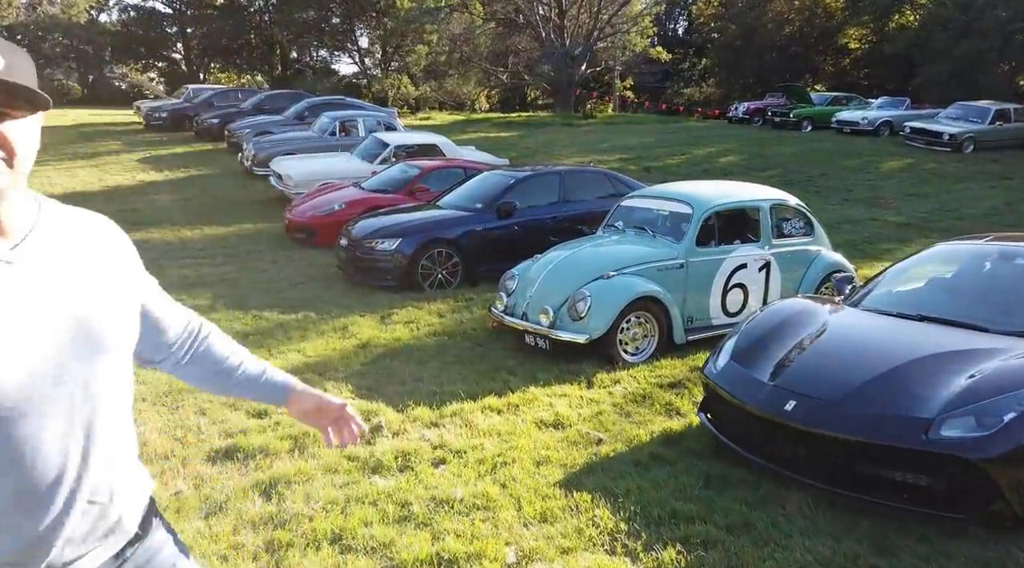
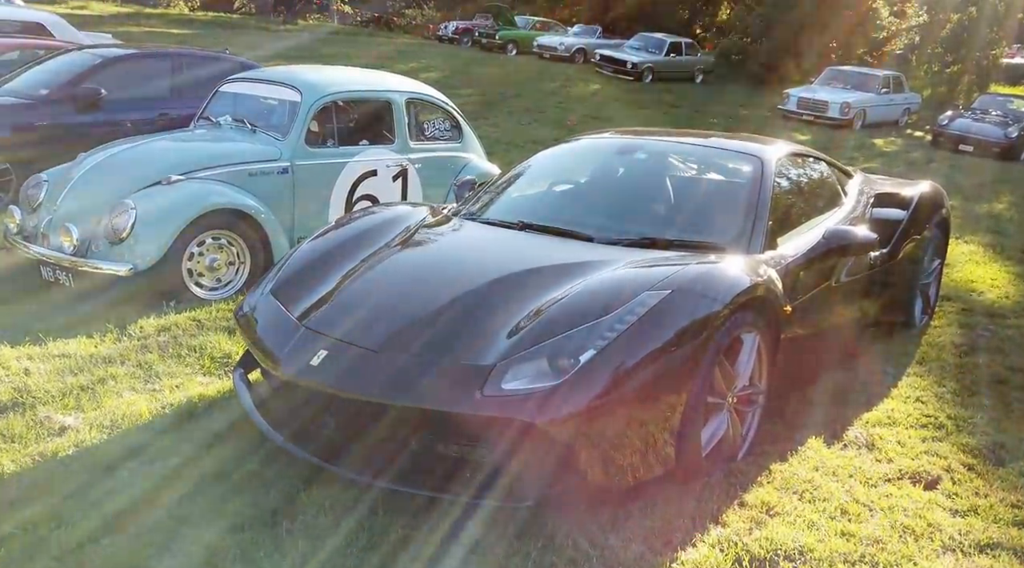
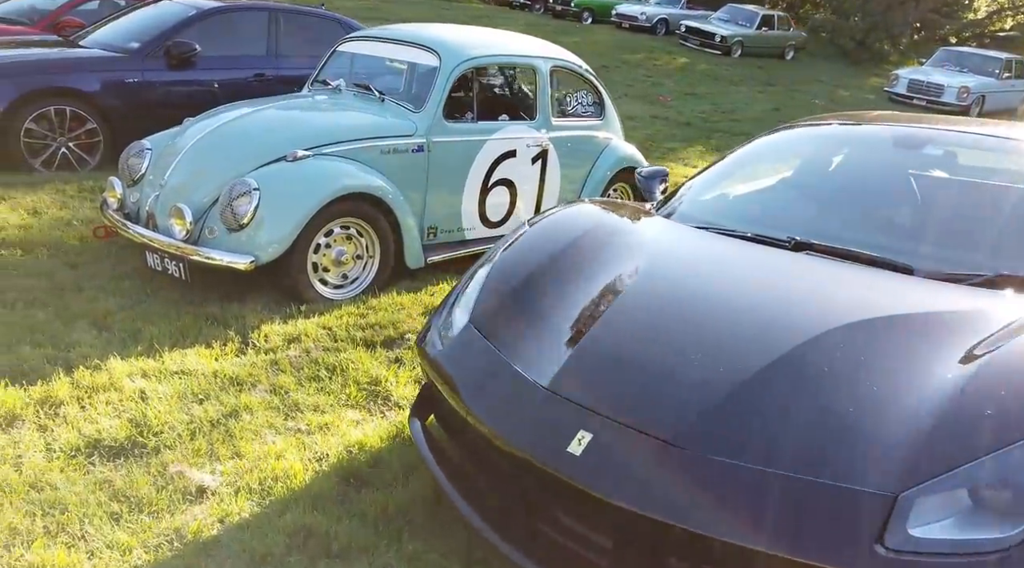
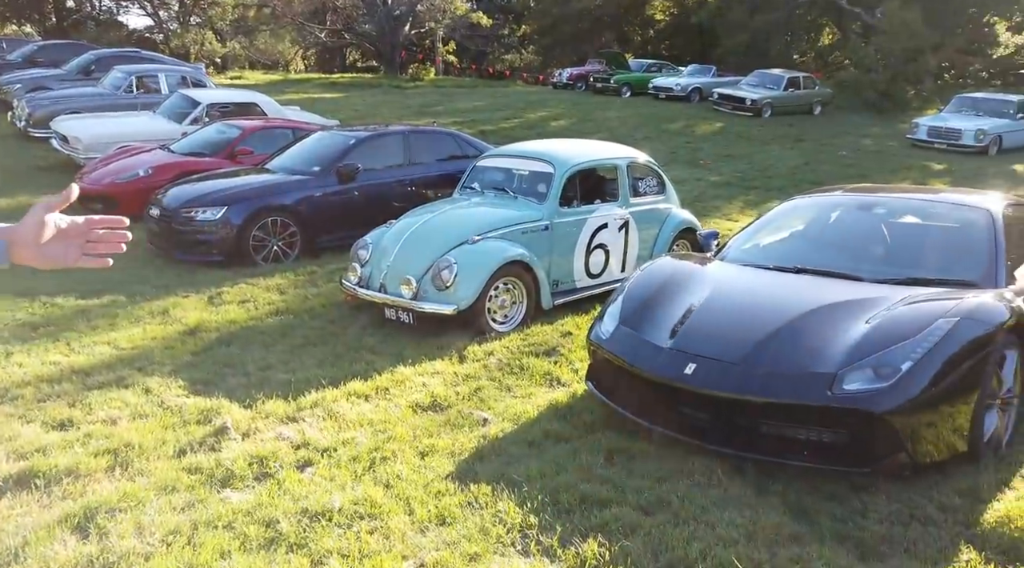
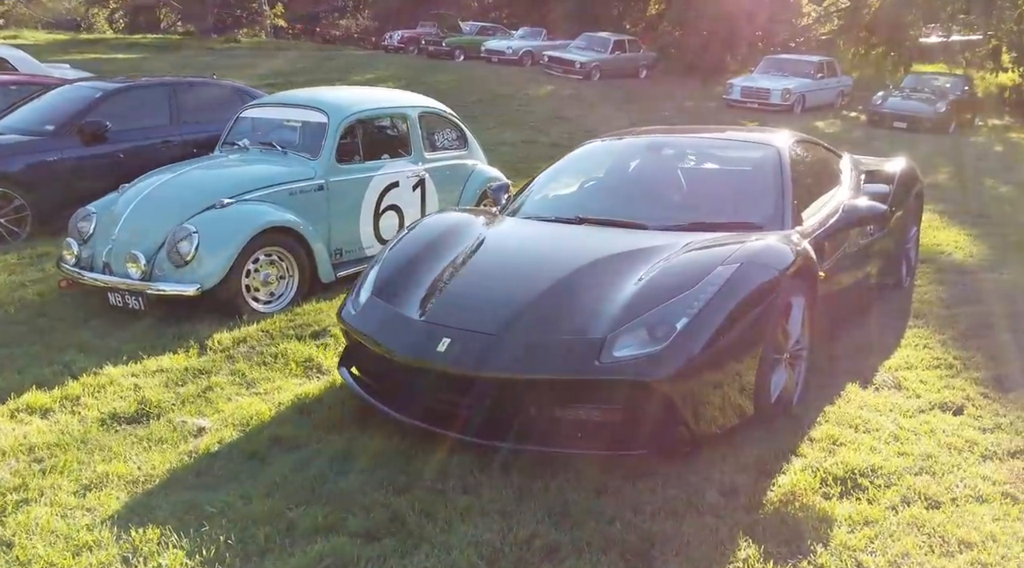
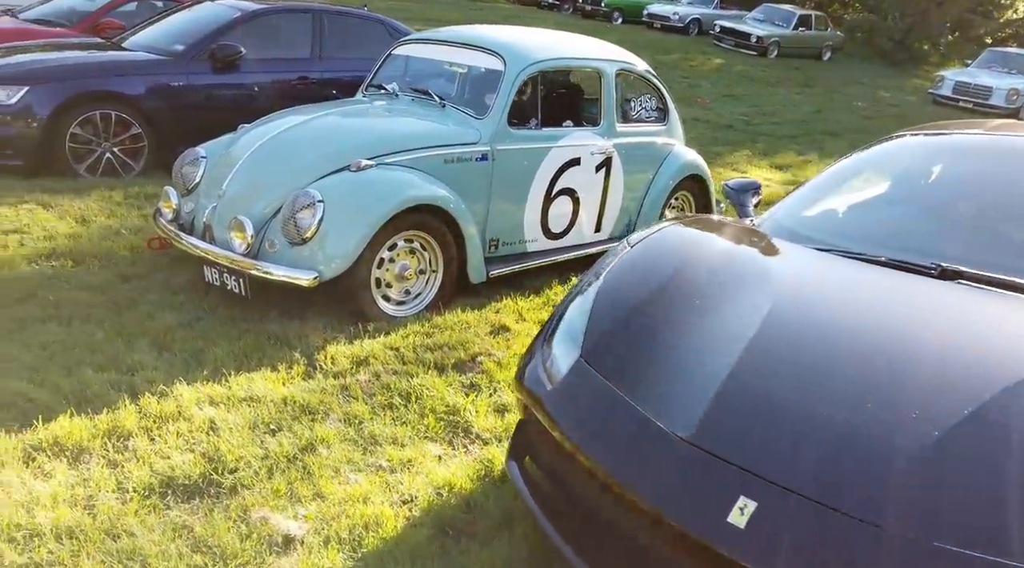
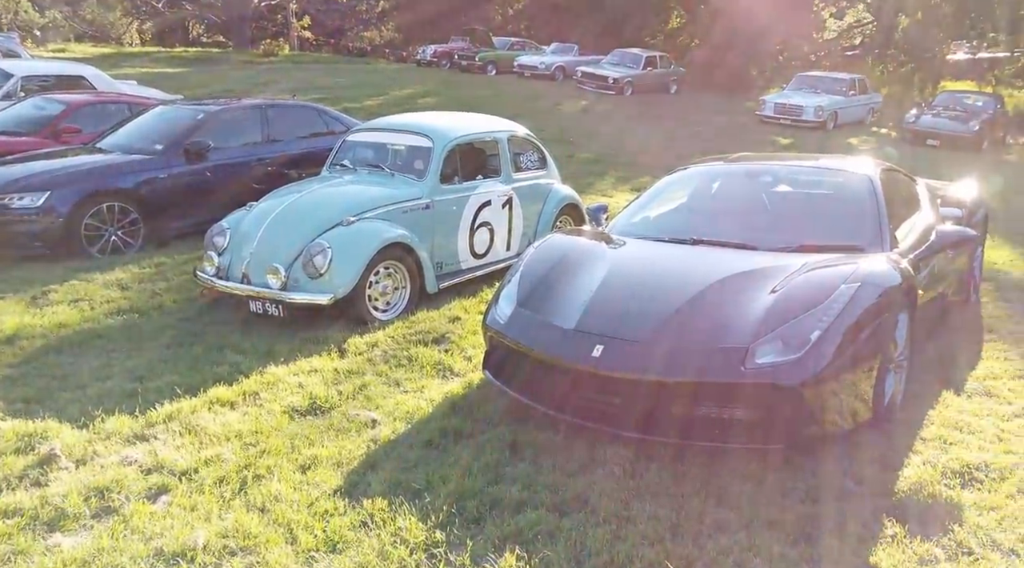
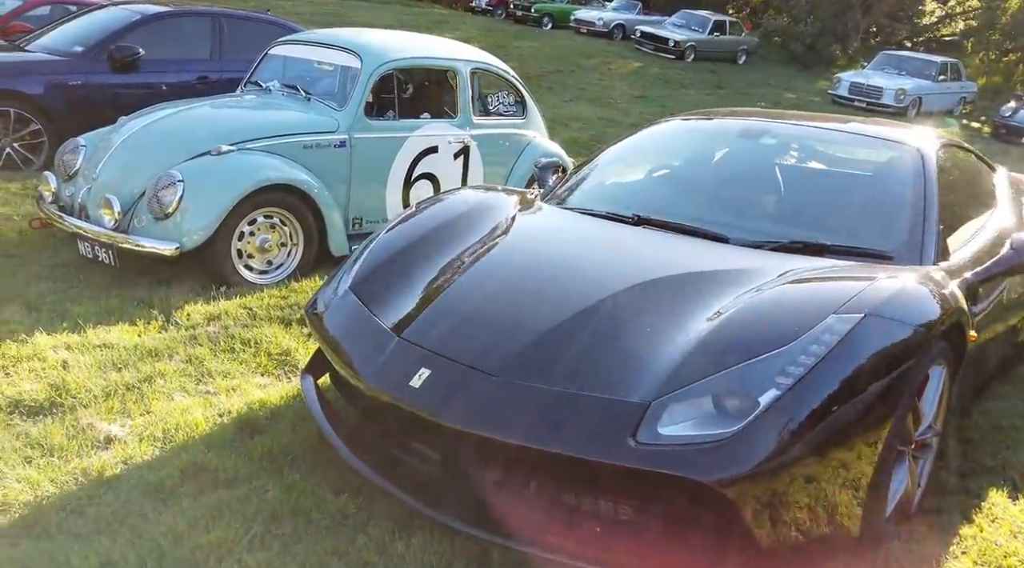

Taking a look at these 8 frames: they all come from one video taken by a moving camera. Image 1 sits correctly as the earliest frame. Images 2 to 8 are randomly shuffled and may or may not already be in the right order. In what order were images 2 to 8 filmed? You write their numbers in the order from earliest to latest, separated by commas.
4, 7, 5, 2, 8, 3, 6
